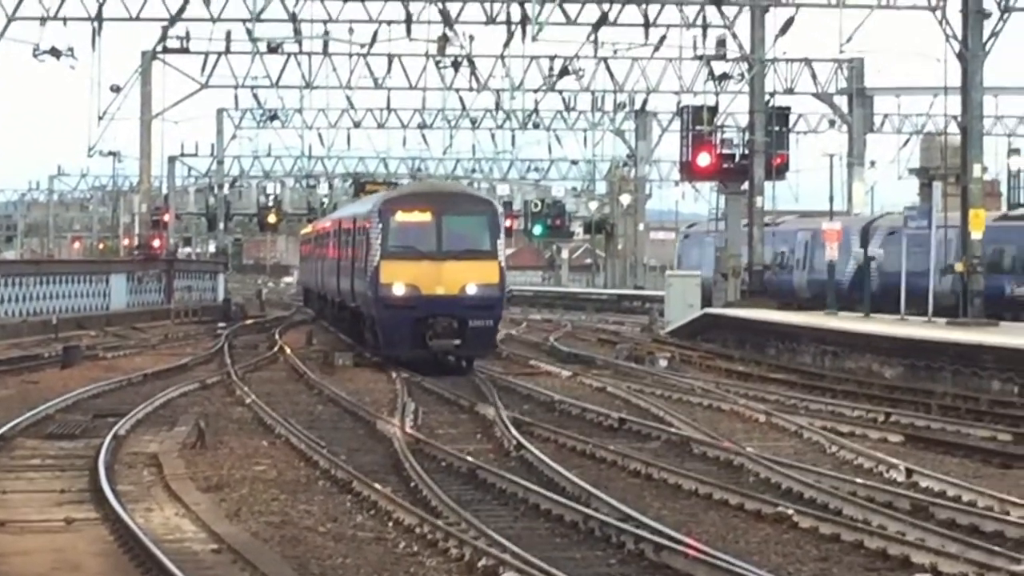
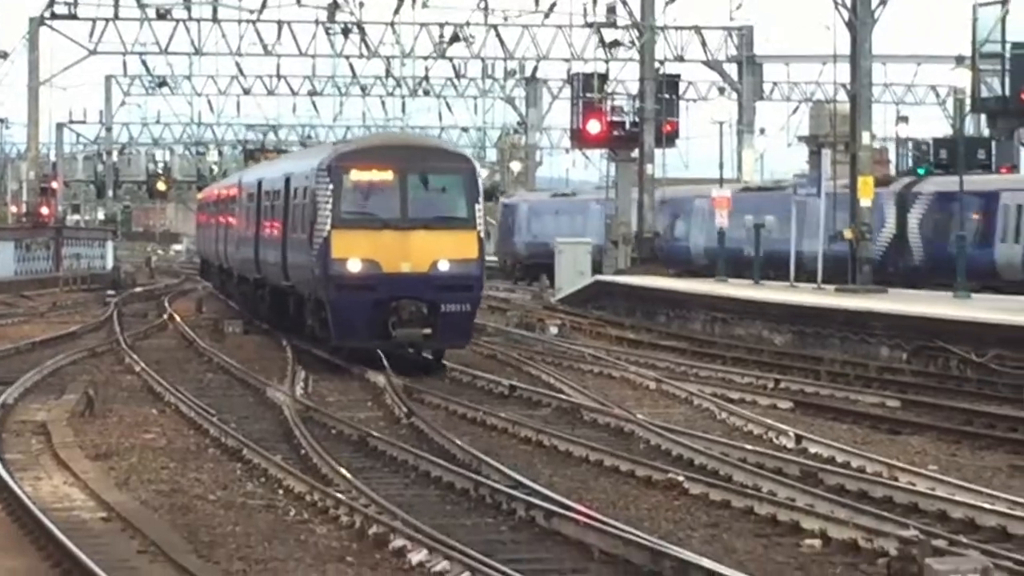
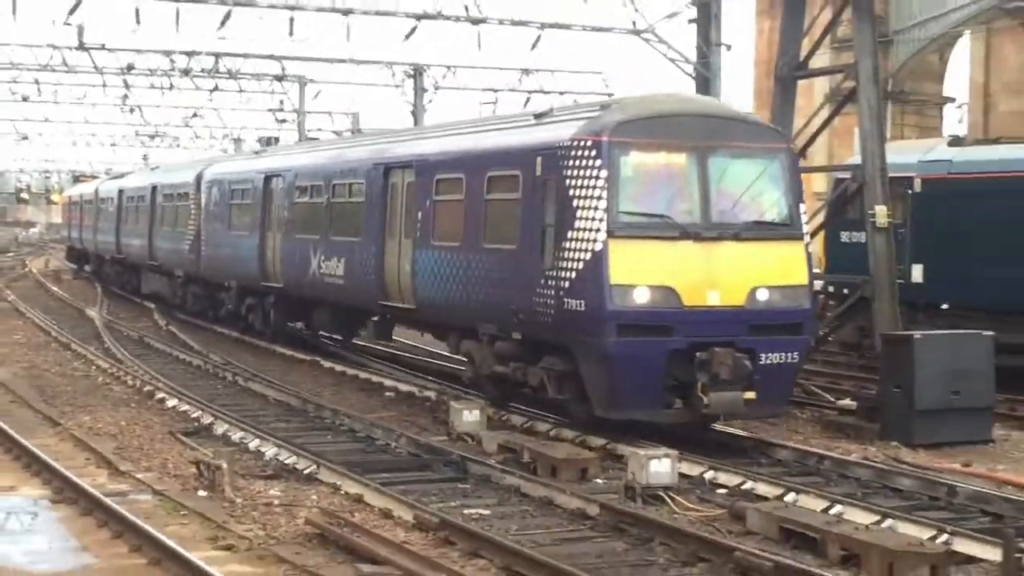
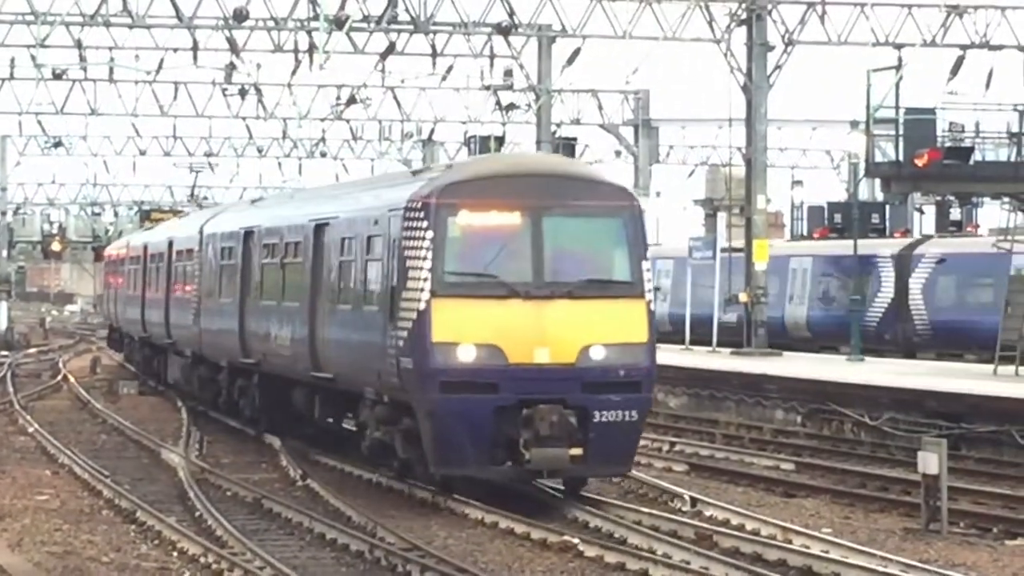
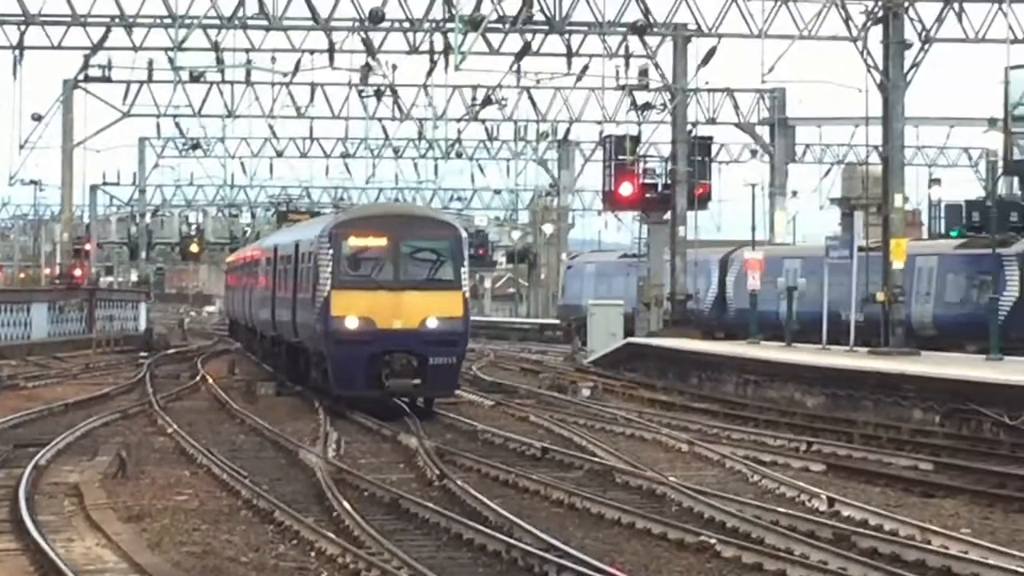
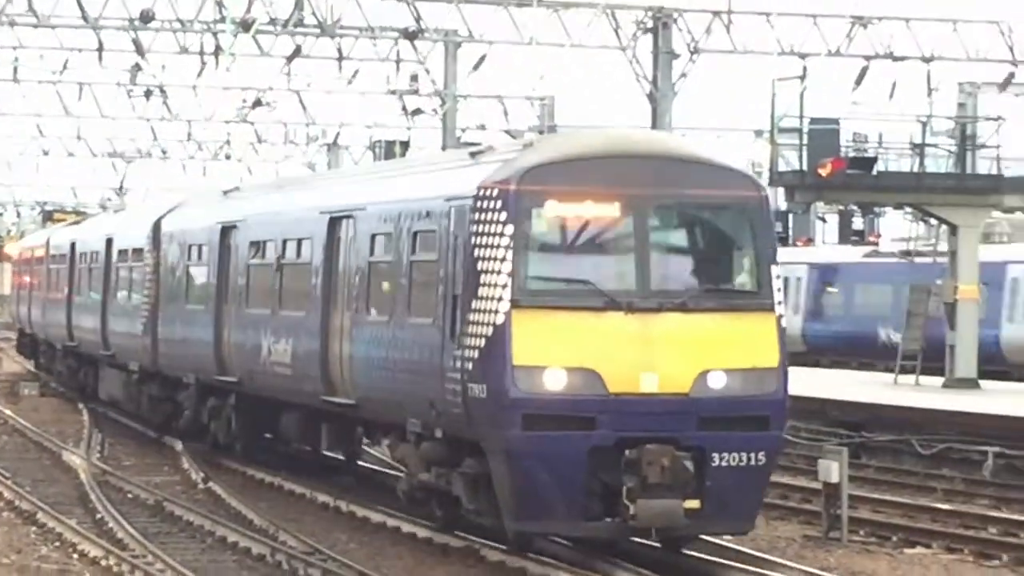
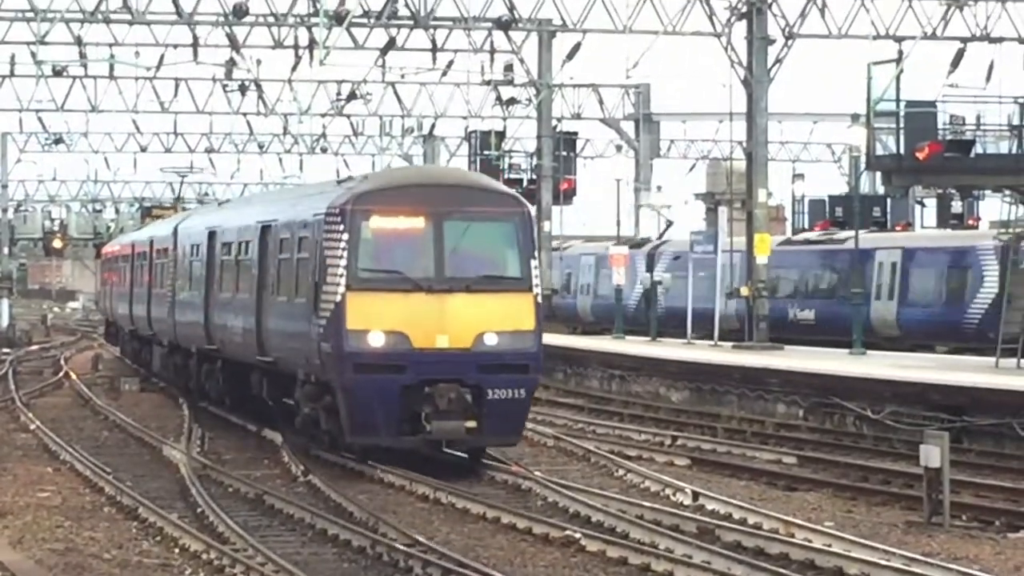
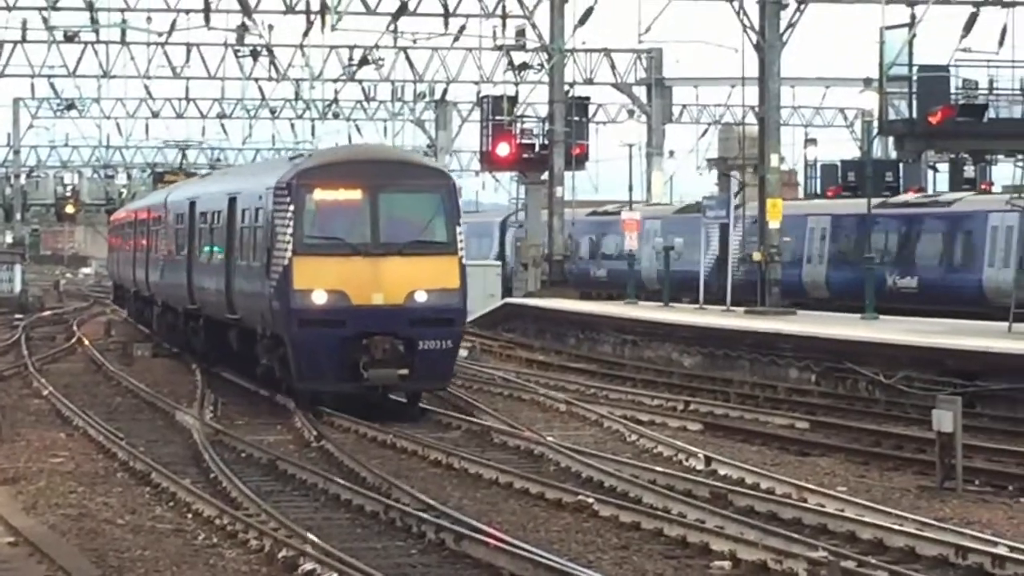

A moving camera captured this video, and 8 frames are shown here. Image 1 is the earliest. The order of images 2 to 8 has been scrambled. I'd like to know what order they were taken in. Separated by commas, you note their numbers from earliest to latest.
5, 2, 8, 7, 4, 6, 3
